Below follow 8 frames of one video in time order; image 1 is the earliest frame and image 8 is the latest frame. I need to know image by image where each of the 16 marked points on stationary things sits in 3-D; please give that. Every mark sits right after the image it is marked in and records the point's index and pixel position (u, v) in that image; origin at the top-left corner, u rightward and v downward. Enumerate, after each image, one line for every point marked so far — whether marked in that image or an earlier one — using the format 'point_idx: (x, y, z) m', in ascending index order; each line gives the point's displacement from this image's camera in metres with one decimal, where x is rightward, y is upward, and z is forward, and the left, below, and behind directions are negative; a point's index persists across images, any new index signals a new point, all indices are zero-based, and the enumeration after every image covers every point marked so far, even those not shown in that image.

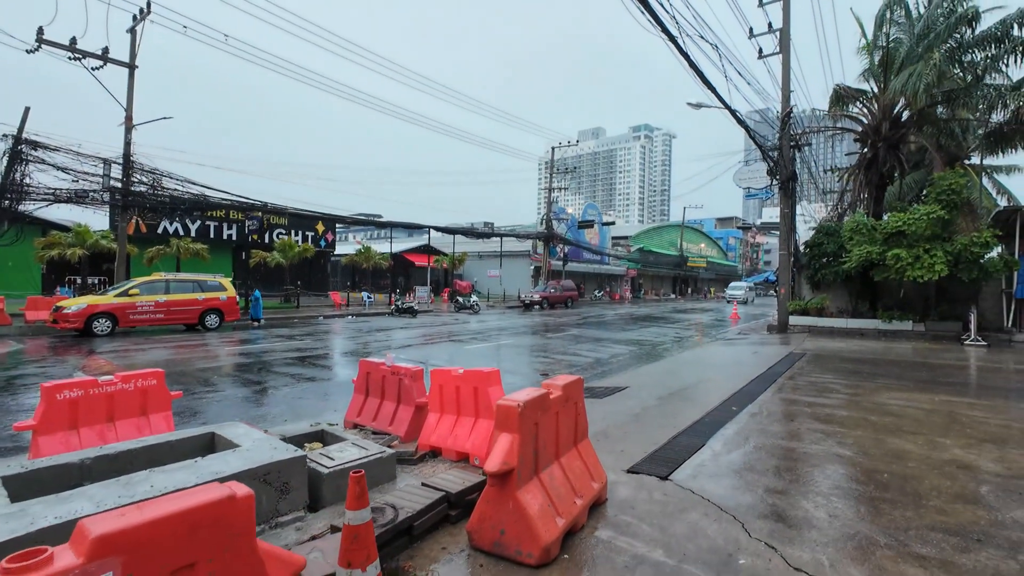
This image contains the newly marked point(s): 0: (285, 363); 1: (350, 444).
0: (-5.3, -1.7, +11.3) m
1: (-1.4, -1.4, +4.2) m
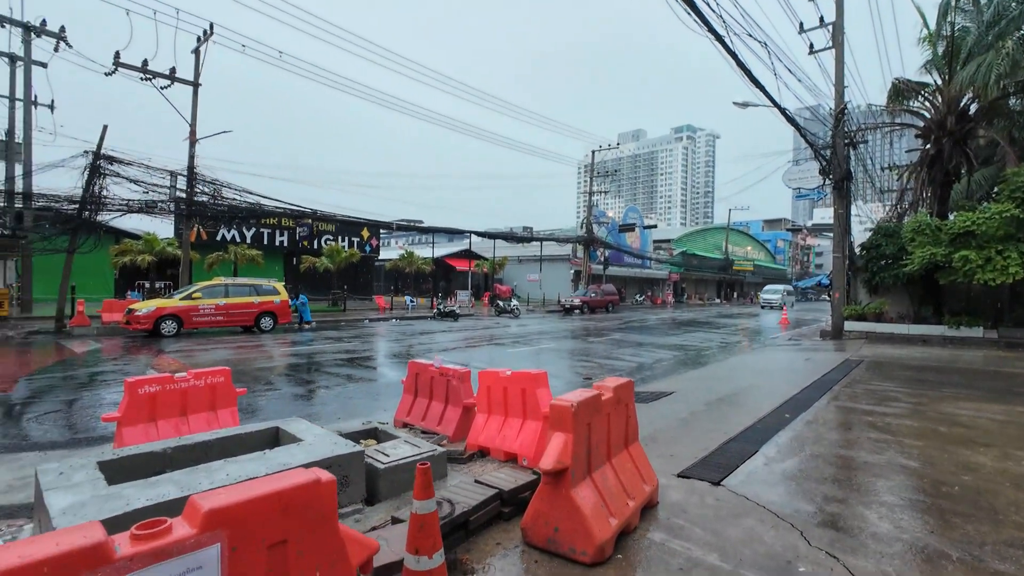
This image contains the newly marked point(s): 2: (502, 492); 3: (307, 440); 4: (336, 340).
0: (-4.3, -1.8, +11.7) m
1: (-1.0, -1.4, +4.4) m
2: (-0.1, -1.3, +3.2) m
3: (-1.7, -1.2, +3.9) m
4: (-5.9, -1.7, +16.3) m
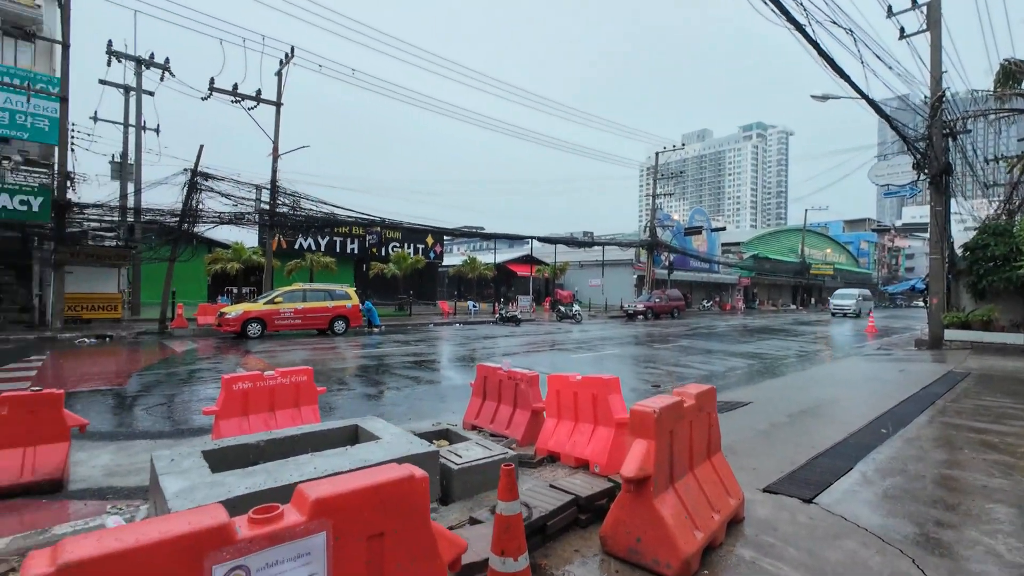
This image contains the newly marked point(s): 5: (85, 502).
0: (-2.7, -1.9, +12.1) m
1: (-0.3, -1.4, +4.5) m
2: (+0.4, -1.4, +3.1) m
3: (-1.1, -1.3, +4.1) m
4: (-3.8, -1.9, +16.8) m
5: (-3.7, -1.8, +4.2) m
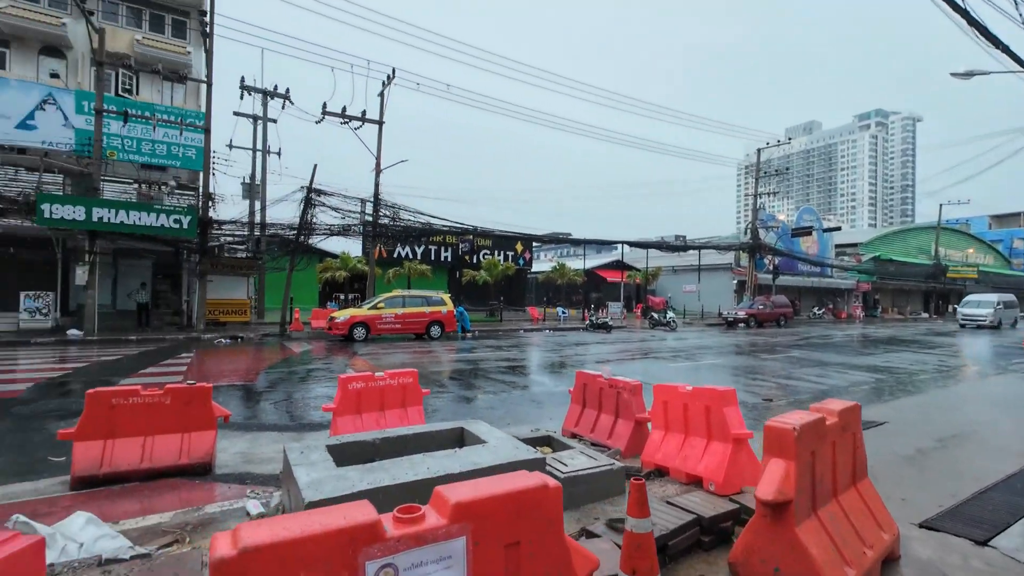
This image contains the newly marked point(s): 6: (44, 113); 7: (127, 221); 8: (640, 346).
0: (-0.4, -2.1, +12.3) m
1: (+0.6, -1.5, +4.4) m
2: (+1.1, -1.4, +2.9) m
3: (-0.2, -1.3, +4.1) m
4: (-0.6, -2.1, +17.1) m
5: (-2.7, -1.9, +4.6) m
6: (-17.8, +6.6, +18.3) m
7: (-13.6, +2.4, +17.2) m
8: (+5.0, -2.3, +18.7) m
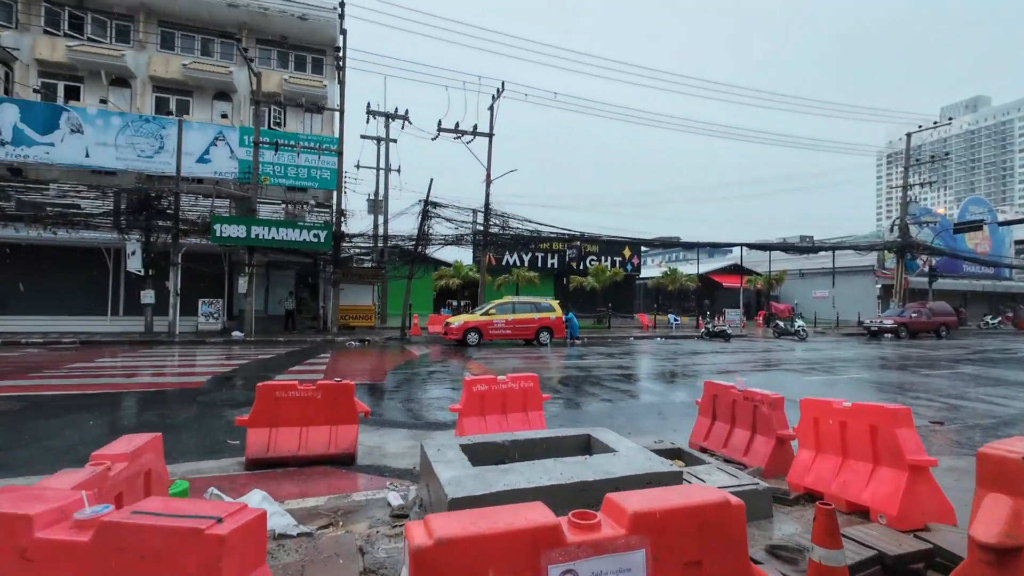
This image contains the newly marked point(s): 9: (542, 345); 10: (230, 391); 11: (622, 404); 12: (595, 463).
0: (+2.5, -2.2, +12.0) m
1: (+1.7, -1.5, +4.0) m
2: (+1.9, -1.4, +2.5) m
3: (+0.9, -1.3, +4.0) m
4: (+3.3, -2.3, +16.8) m
5: (-1.5, -2.0, +5.0) m
6: (-13.3, +6.2, +21.7) m
7: (-9.5, +2.1, +19.7) m
8: (+9.0, -2.4, +17.2) m
9: (+1.2, -2.3, +19.6) m
10: (-5.2, -1.9, +8.9) m
11: (+2.1, -2.2, +9.1) m
12: (+0.6, -1.3, +3.6) m
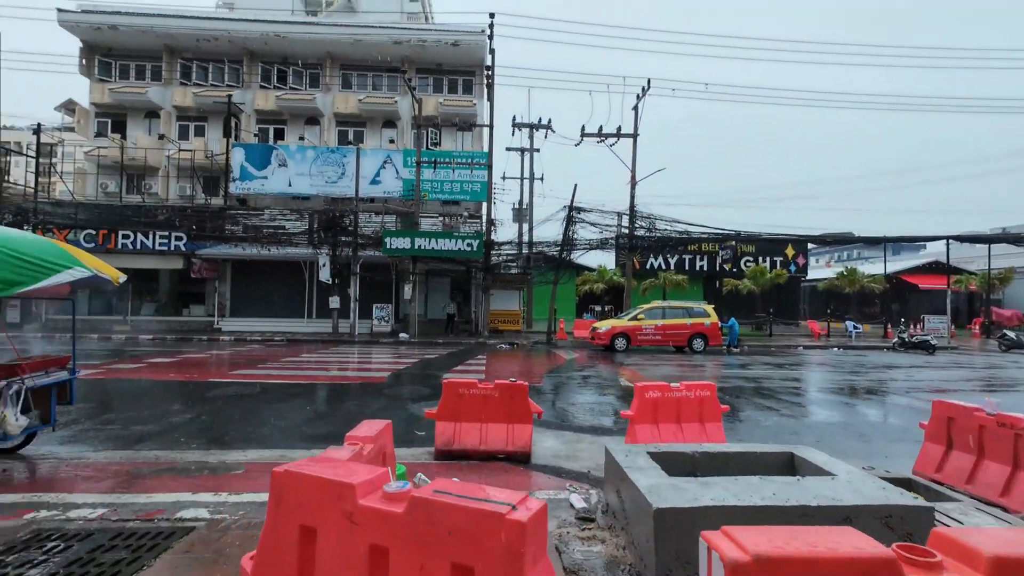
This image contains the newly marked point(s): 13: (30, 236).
0: (+6.1, -2.3, +10.8) m
1: (+3.2, -1.5, +3.3) m
2: (+2.9, -1.4, +1.8) m
3: (+2.3, -1.3, +3.4) m
4: (+8.2, -2.4, +15.1) m
5: (+0.4, -2.0, +5.1) m
6: (-6.5, +5.9, +24.5) m
7: (-3.3, +1.8, +21.5) m
8: (+13.8, -2.5, +13.9) m
9: (+7.0, -2.4, +18.3) m
10: (-2.1, -2.0, +9.9) m
11: (+4.9, -2.2, +8.0) m
12: (+2.0, -1.3, +3.2) m
13: (-4.9, +0.5, +5.1) m
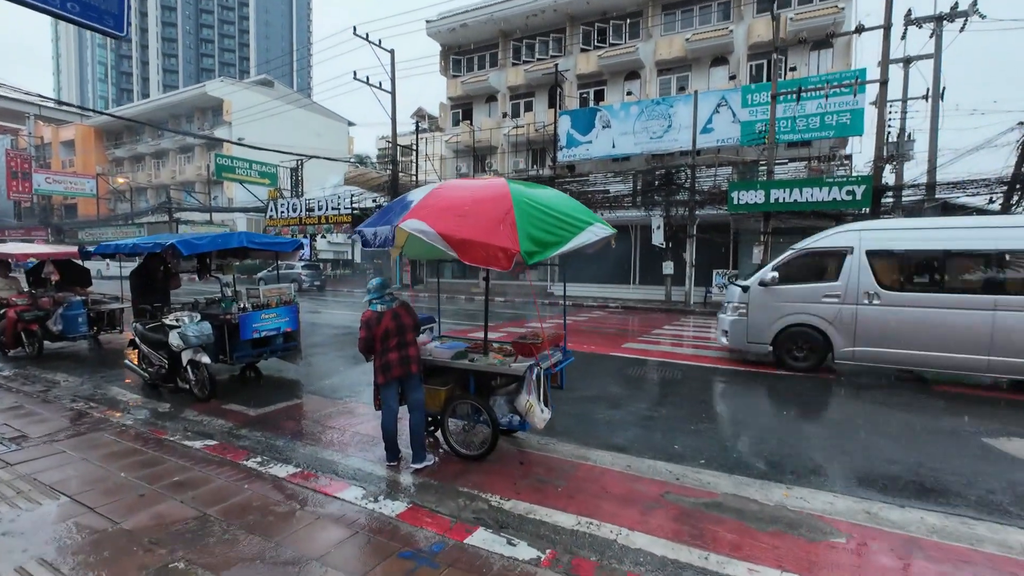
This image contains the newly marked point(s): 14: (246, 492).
0: (+12.7, -1.9, +3.4) m
1: (+6.4, -1.5, -1.5) m
2: (+5.4, -1.4, -2.7) m
3: (+5.7, -1.3, -1.0) m
4: (+16.8, -1.7, +6.0) m
5: (+4.9, -1.8, +1.5) m
6: (+9.0, +7.5, +21.1) m
7: (+10.2, +3.1, +17.1) m
8: (+21.0, -2.0, +2.1) m
9: (+17.4, -1.5, +9.4) m
10: (+5.3, -1.4, +6.9) m
11: (+10.3, -1.9, +1.7) m
12: (+5.3, -1.3, -1.0) m
13: (+0.3, +0.8, +4.1) m
14: (-1.9, -1.5, +3.5) m
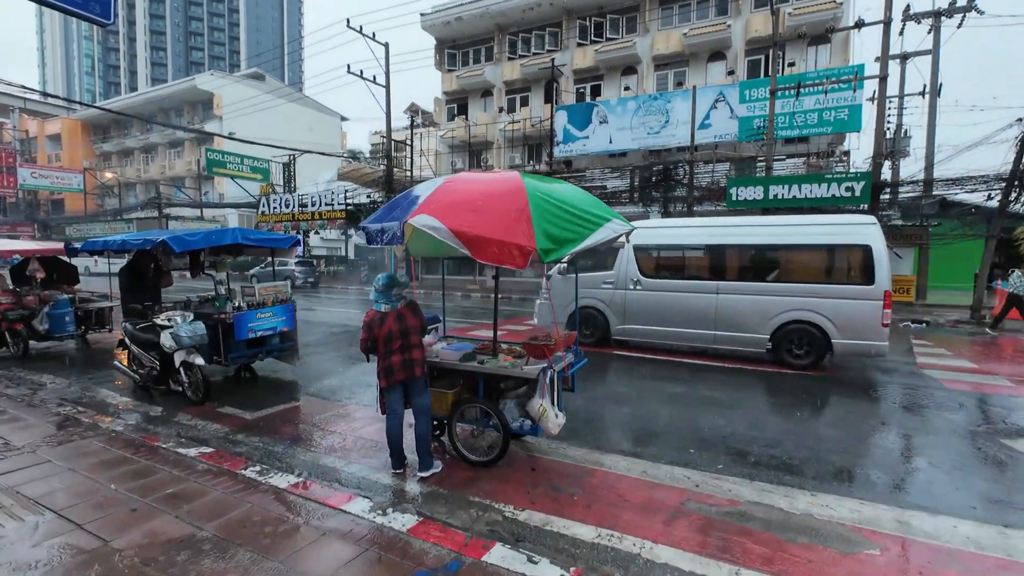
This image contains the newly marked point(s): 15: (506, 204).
0: (+12.8, -1.8, +3.4) m
1: (+6.5, -1.5, -1.6) m
2: (+5.6, -1.5, -2.8) m
3: (+5.9, -1.3, -1.1) m
4: (+16.9, -1.7, +6.1) m
5: (+5.1, -1.8, +1.4) m
6: (+8.9, +7.7, +21.0) m
7: (+10.1, +3.3, +17.0) m
8: (+21.1, -2.0, +2.2) m
9: (+17.5, -1.5, +9.5) m
10: (+5.3, -1.4, +6.8) m
11: (+10.5, -1.9, +1.7) m
12: (+5.4, -1.3, -1.1) m
13: (+0.4, +0.8, +3.9) m
14: (-1.8, -1.5, +3.3) m
15: (0.0, +0.6, +3.5) m
